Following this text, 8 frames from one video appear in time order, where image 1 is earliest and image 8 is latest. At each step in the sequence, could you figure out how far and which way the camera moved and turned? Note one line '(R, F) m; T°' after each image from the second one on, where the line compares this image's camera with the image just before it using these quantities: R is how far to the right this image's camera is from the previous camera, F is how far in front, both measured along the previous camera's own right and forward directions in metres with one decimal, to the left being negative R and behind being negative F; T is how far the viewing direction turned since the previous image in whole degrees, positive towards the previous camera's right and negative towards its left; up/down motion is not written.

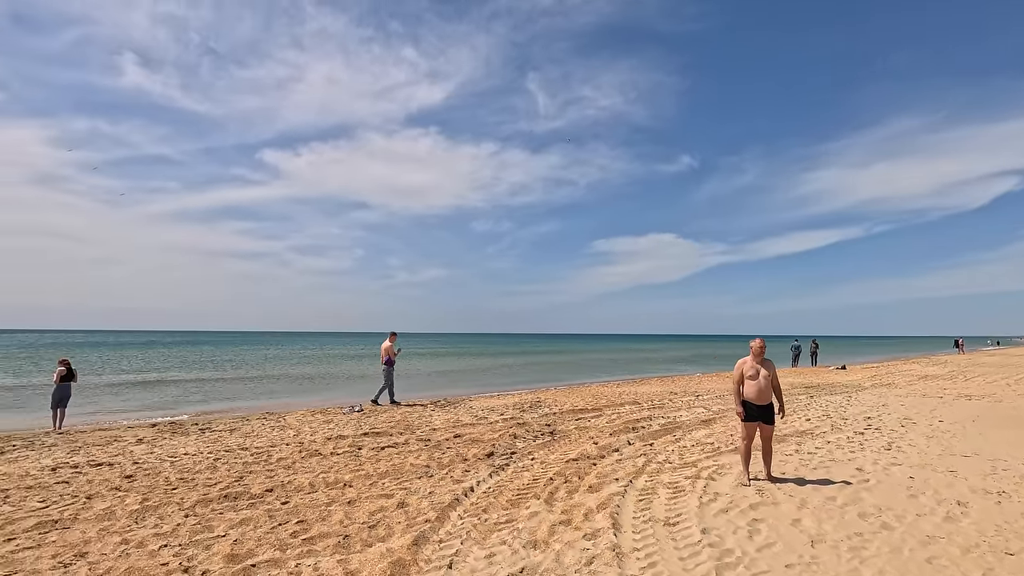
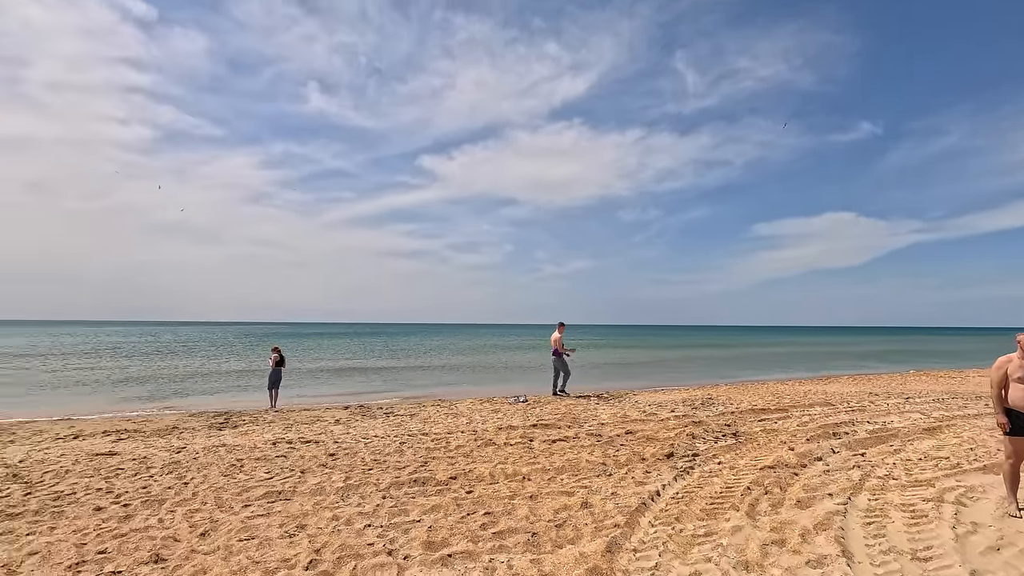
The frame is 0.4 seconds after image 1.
(-0.4, +0.4) m; -16°
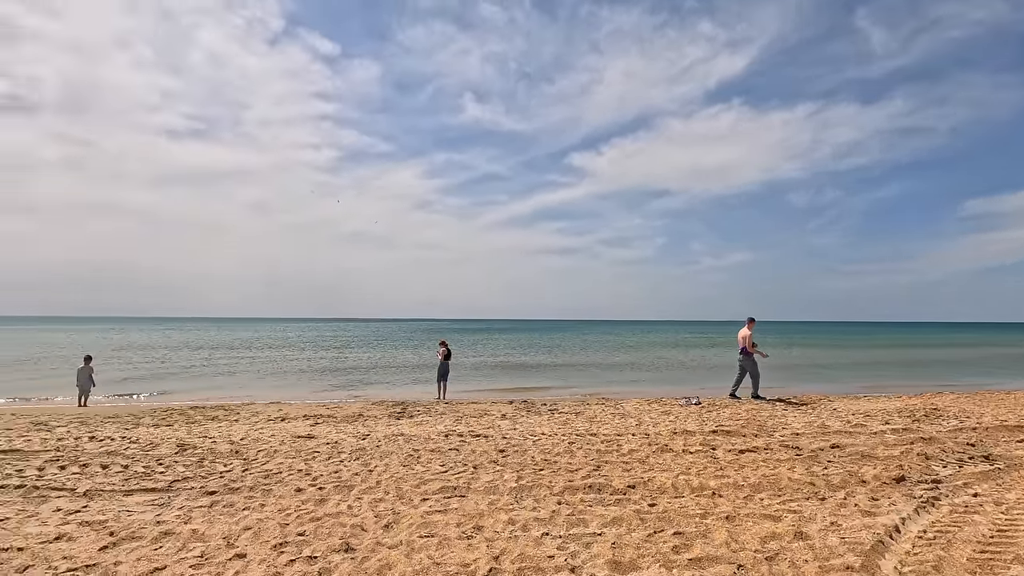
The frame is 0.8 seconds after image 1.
(-0.3, +0.5) m; -16°
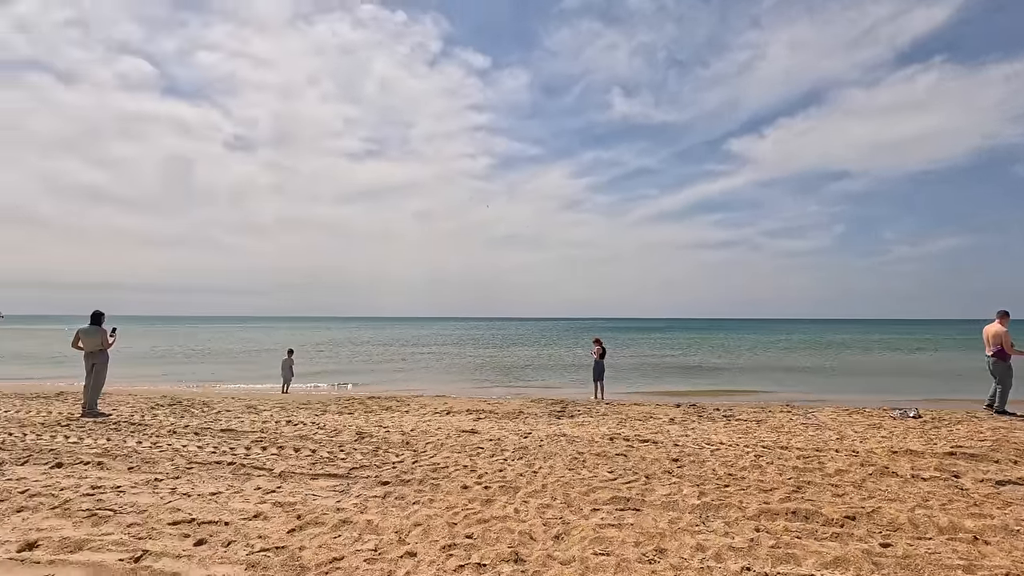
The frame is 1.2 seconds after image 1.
(-0.3, +0.6) m; -16°
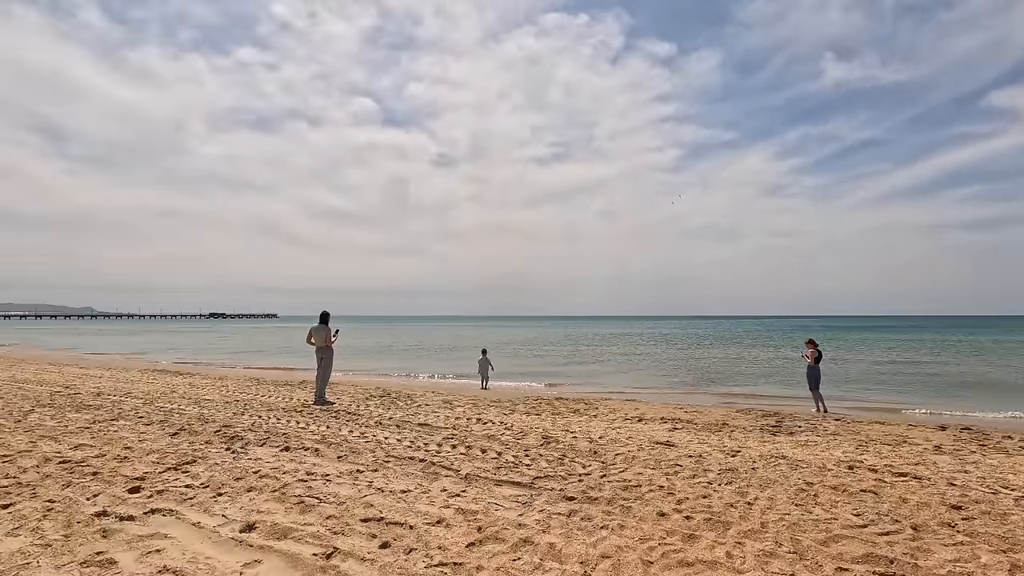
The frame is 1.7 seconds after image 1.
(-0.1, +0.7) m; -20°
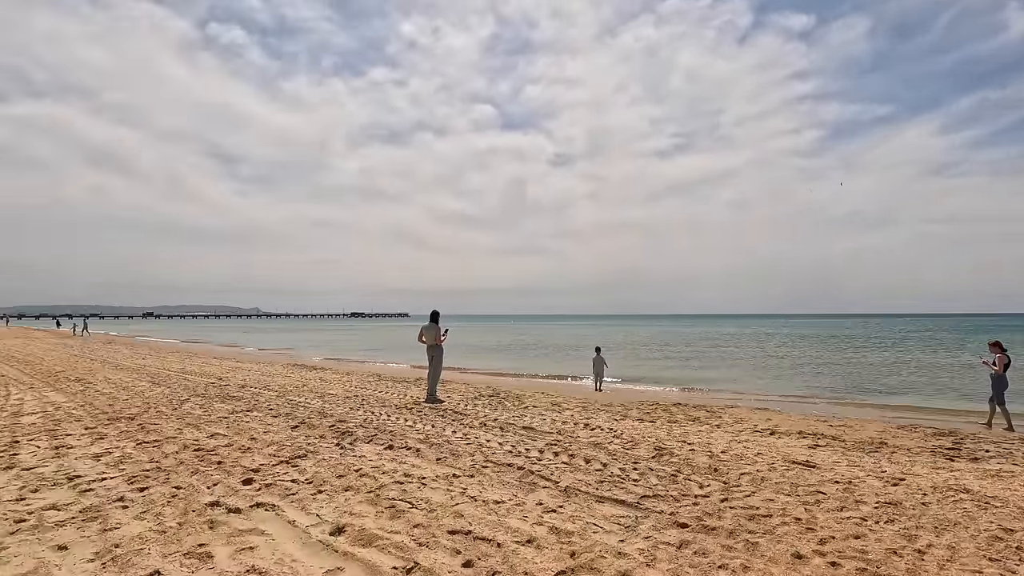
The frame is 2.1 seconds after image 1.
(+0.2, +0.6) m; -13°
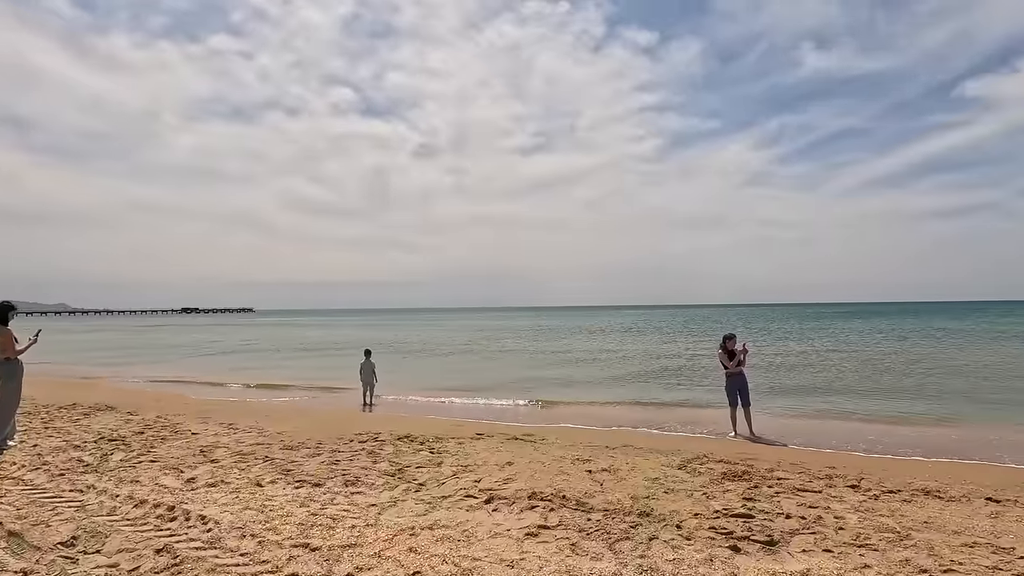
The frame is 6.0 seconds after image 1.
(+3.2, +3.6) m; +14°
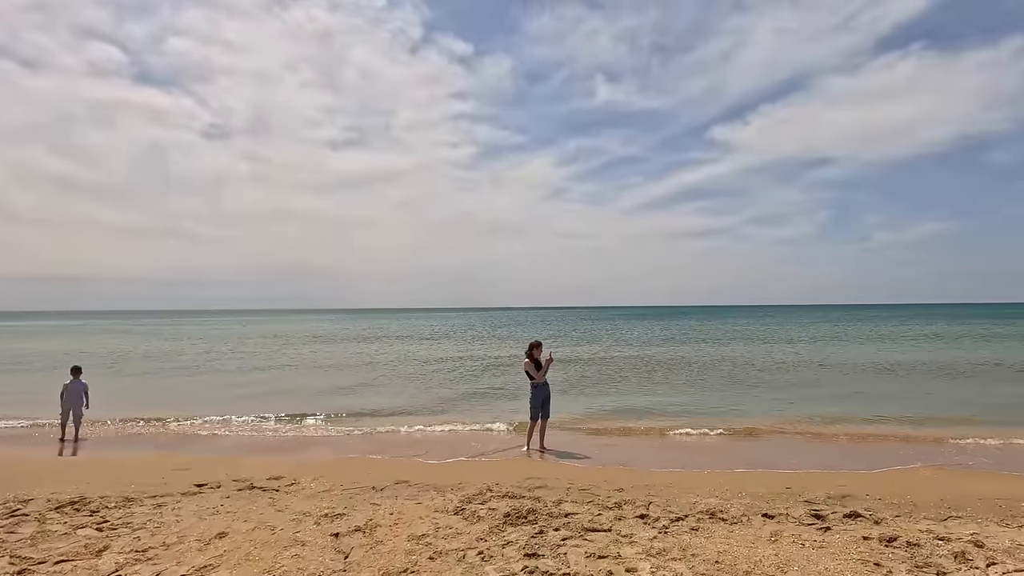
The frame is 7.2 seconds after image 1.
(+0.7, +1.4) m; +20°
